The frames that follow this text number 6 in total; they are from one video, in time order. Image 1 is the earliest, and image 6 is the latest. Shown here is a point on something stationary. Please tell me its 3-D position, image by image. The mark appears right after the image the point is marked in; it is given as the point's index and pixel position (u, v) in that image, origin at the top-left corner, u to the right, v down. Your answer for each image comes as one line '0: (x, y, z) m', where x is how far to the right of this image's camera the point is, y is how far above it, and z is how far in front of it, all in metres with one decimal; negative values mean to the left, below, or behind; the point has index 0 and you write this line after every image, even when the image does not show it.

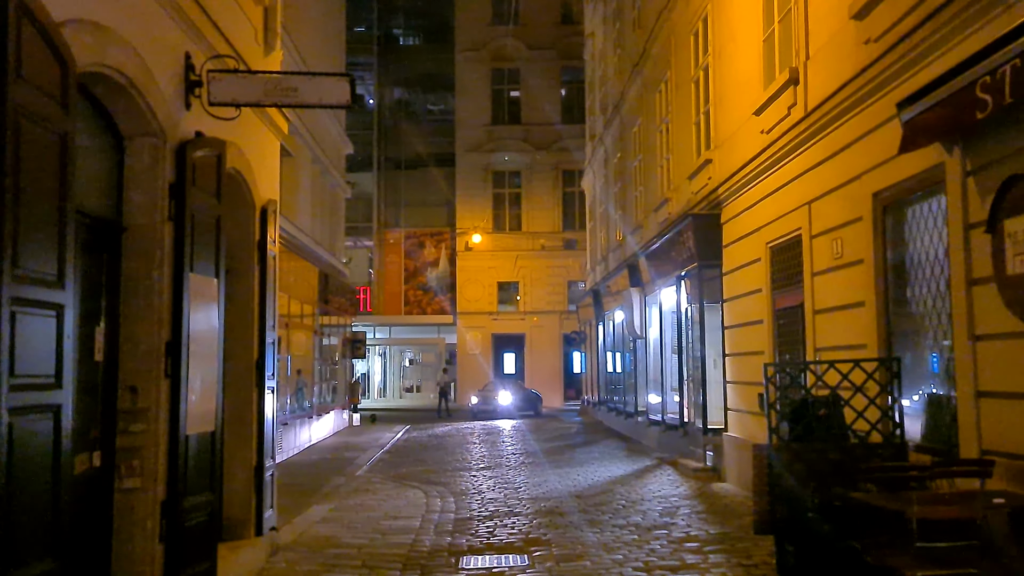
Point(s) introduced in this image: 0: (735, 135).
0: (+2.7, +1.8, +11.0) m
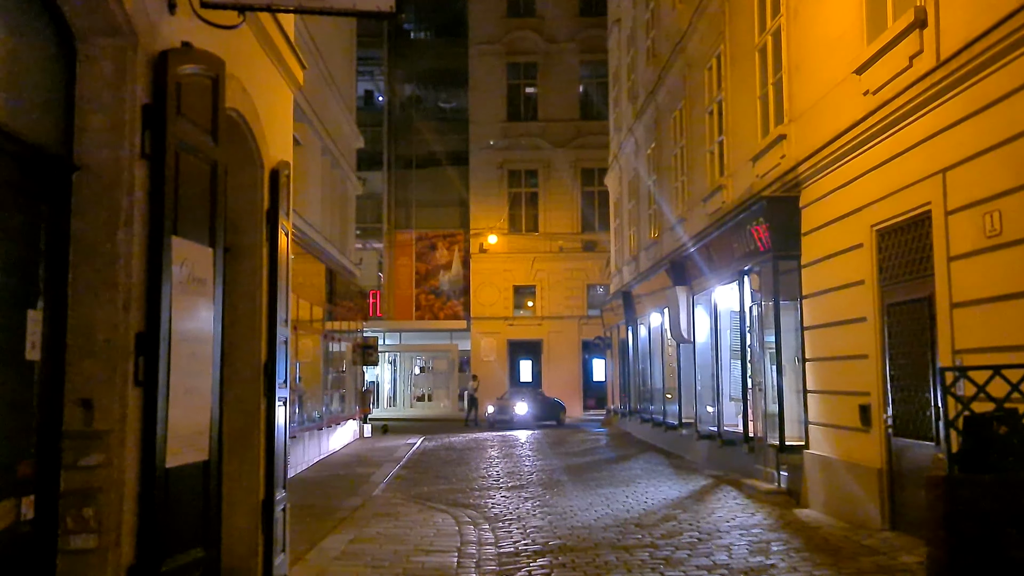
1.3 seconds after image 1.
0: (+3.2, +1.9, +9.5) m
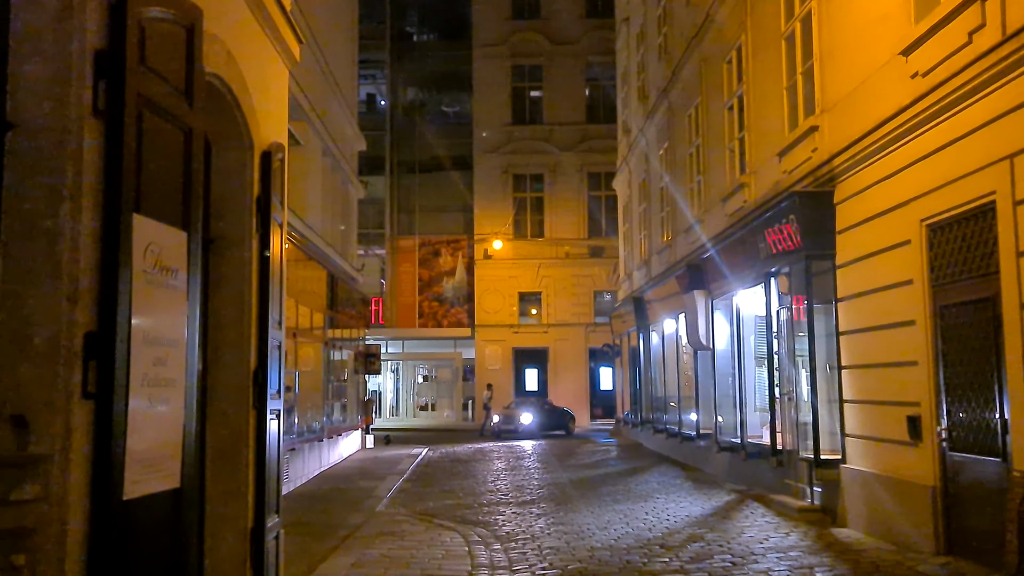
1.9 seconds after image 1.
0: (+3.3, +1.9, +8.8) m
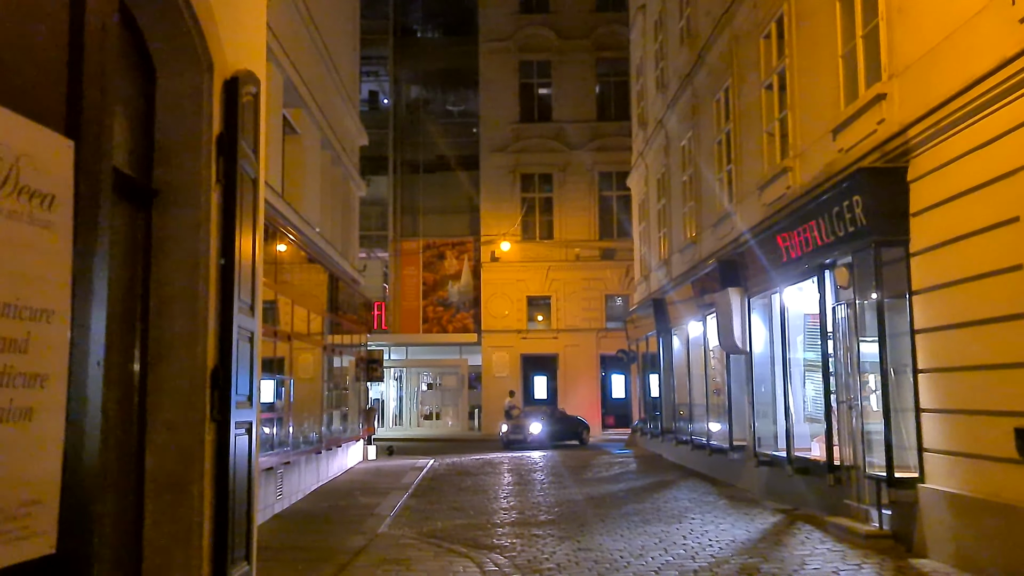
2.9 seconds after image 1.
0: (+3.5, +2.0, +7.5) m
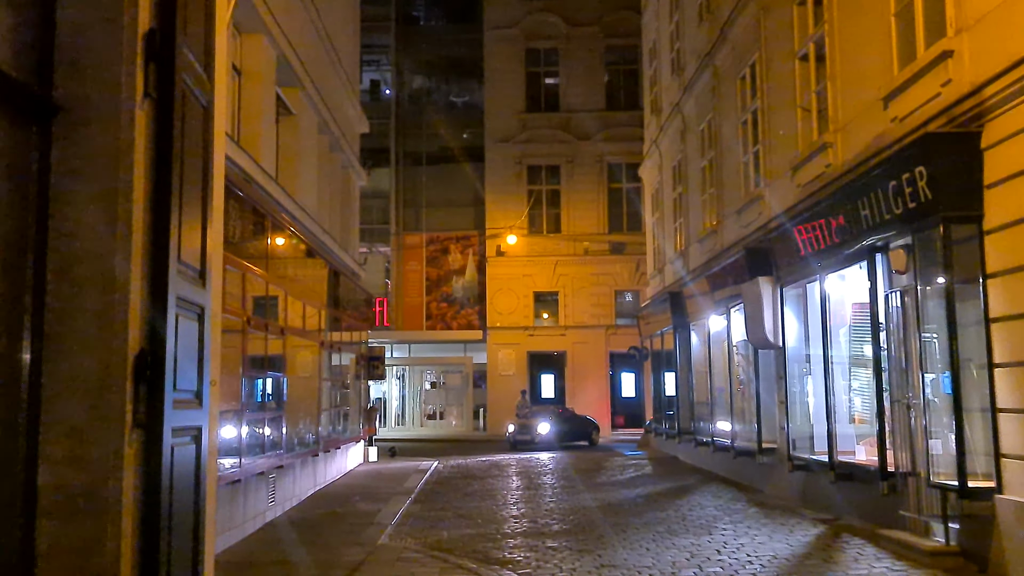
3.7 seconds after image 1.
0: (+3.6, +2.1, +6.5) m
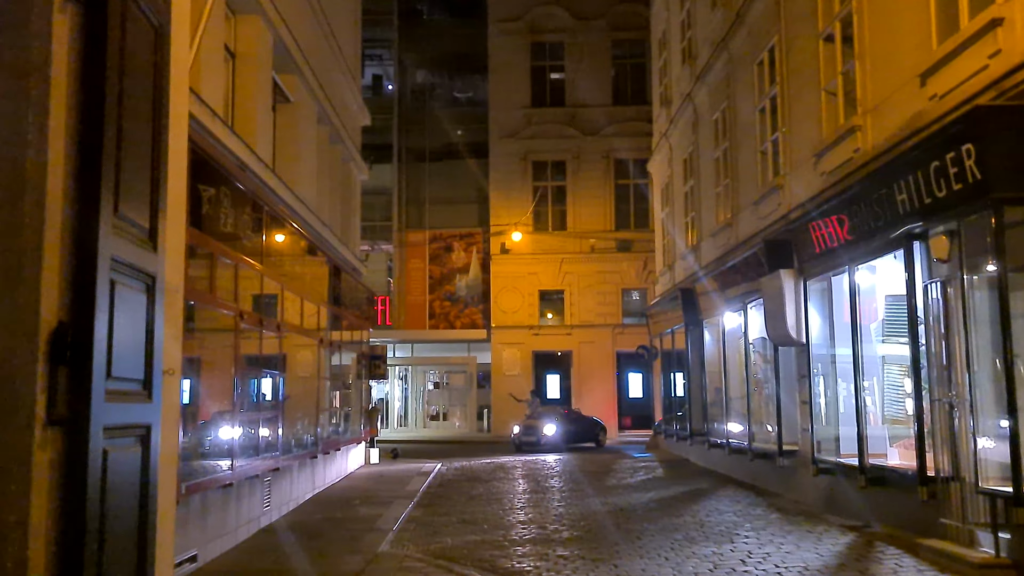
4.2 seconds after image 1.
0: (+3.7, +2.2, +5.9) m
